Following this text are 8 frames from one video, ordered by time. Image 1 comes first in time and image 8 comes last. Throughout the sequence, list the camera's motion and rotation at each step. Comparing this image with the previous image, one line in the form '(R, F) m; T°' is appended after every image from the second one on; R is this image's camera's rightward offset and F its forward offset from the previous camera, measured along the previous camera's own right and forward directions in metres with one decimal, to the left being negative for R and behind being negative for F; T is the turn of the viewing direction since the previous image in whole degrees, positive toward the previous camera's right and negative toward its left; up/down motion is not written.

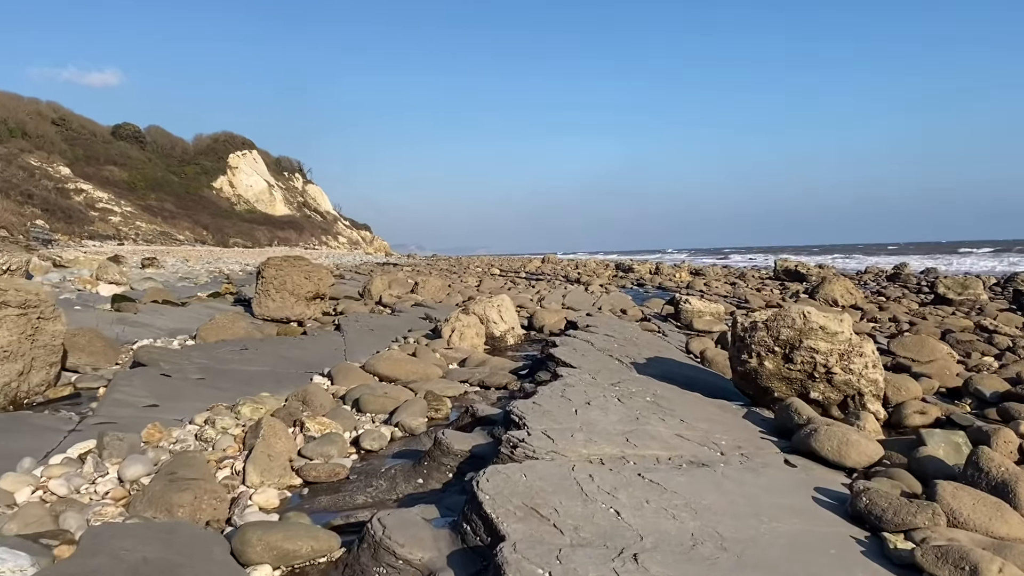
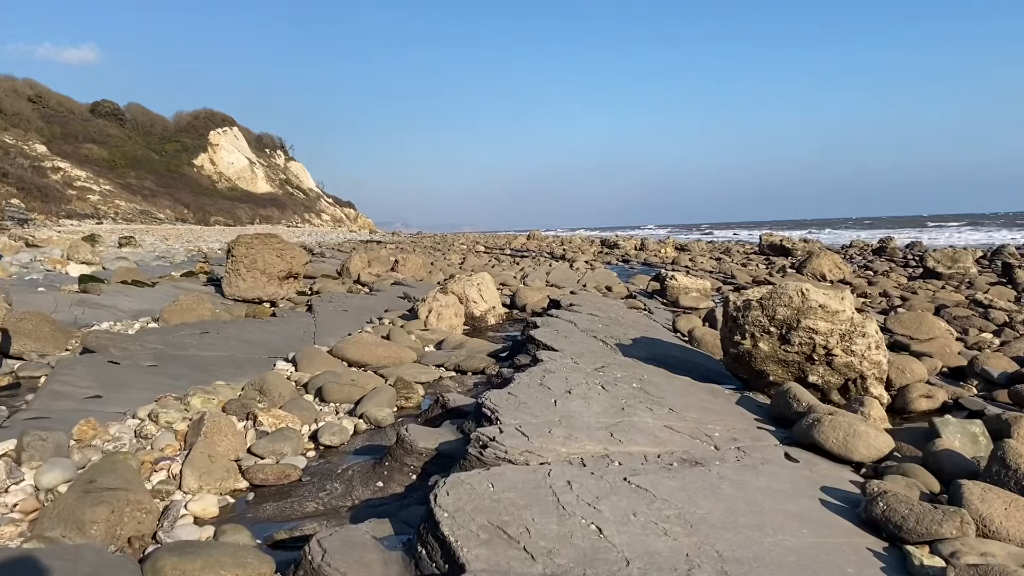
(+0.1, +0.5) m; +1°
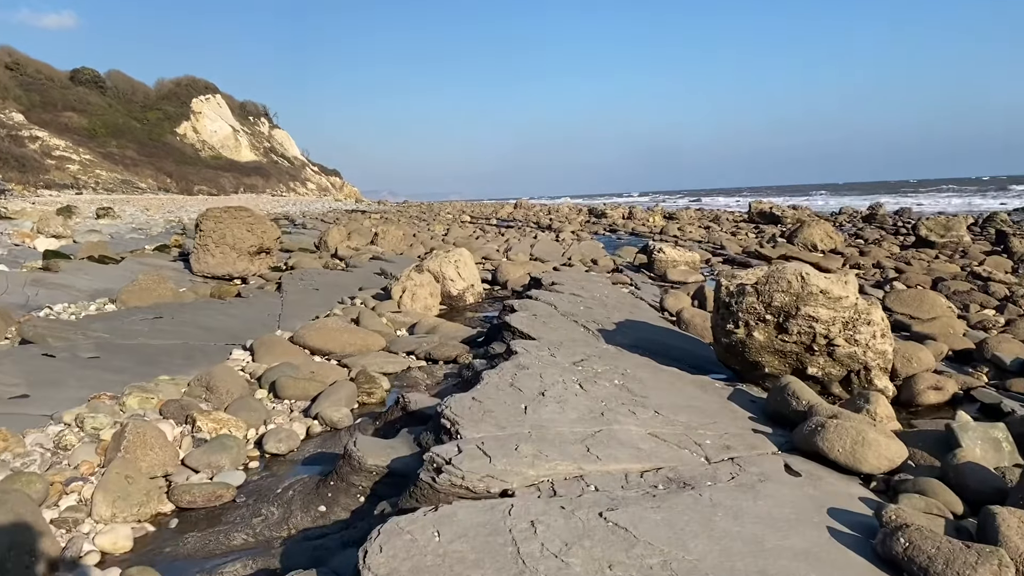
(+0.1, +0.6) m; +1°
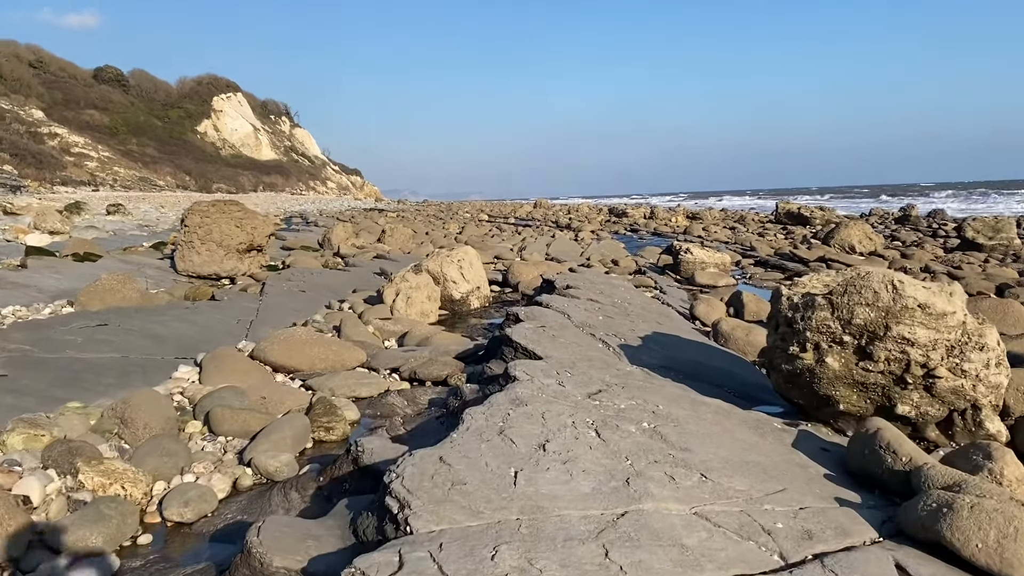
(+0.1, +1.2) m; -1°
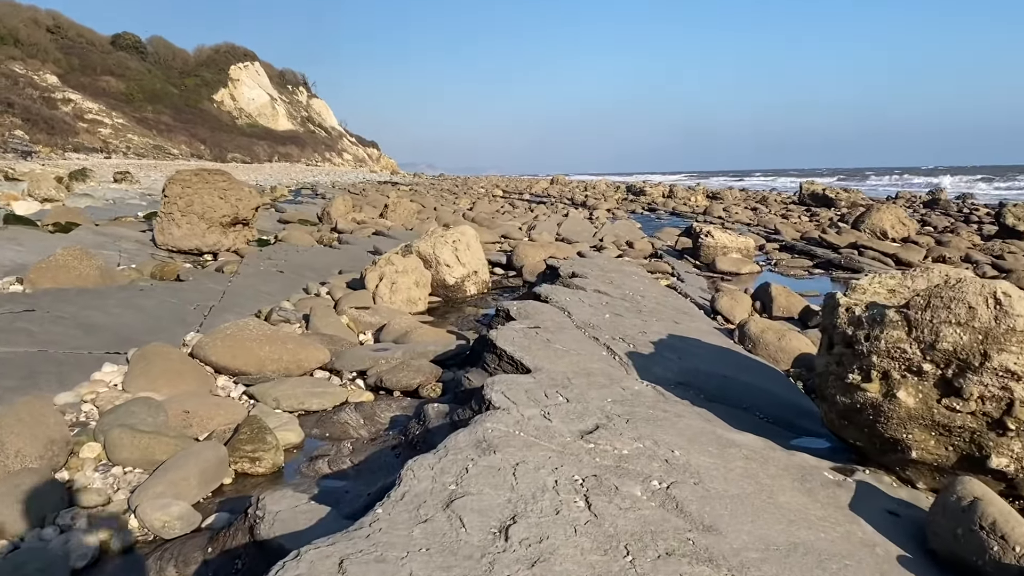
(+0.2, +1.0) m; -1°
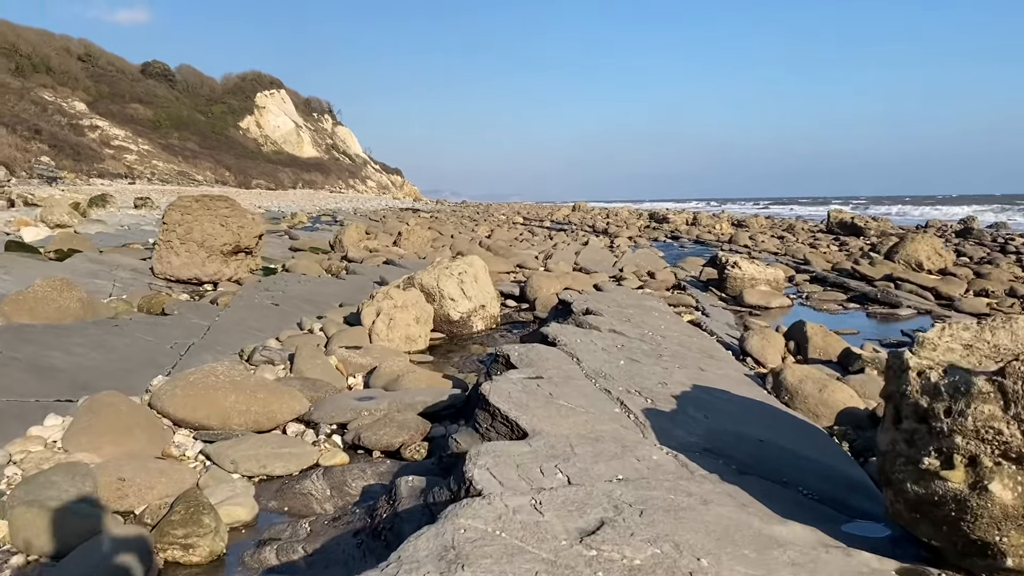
(+0.1, +0.6) m; -1°
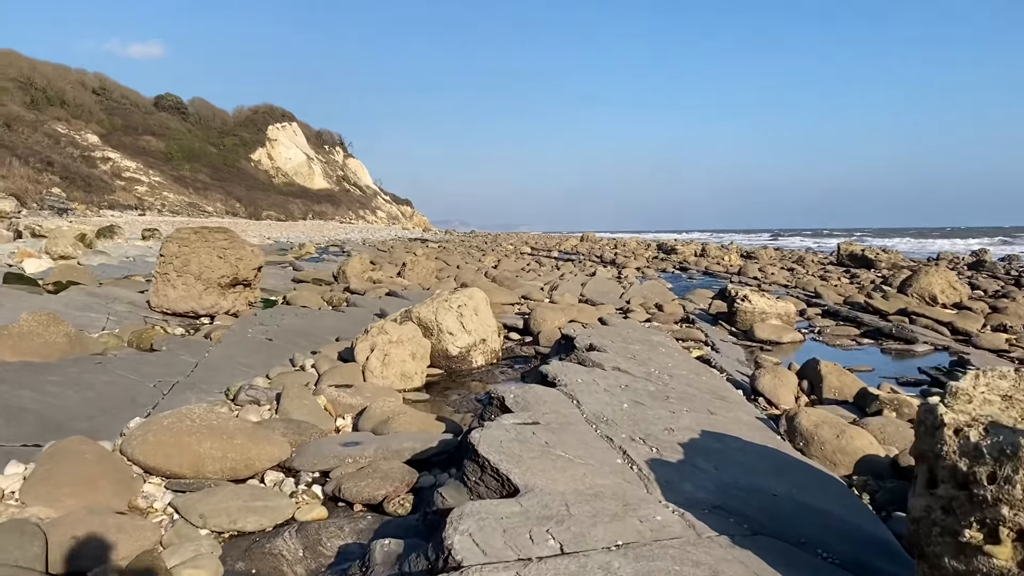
(+0.1, +0.3) m; -1°
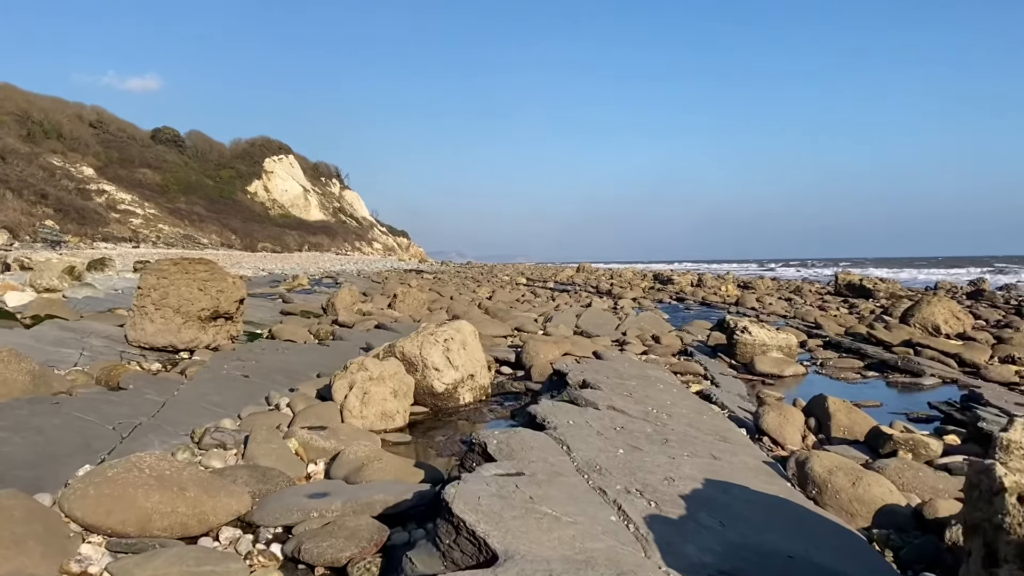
(+0.1, +0.4) m; 0°
